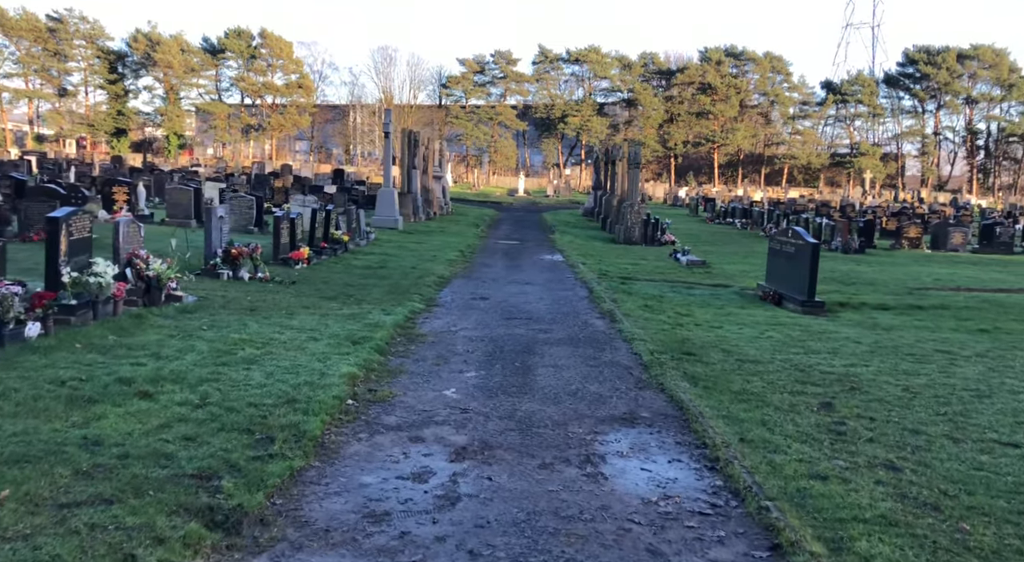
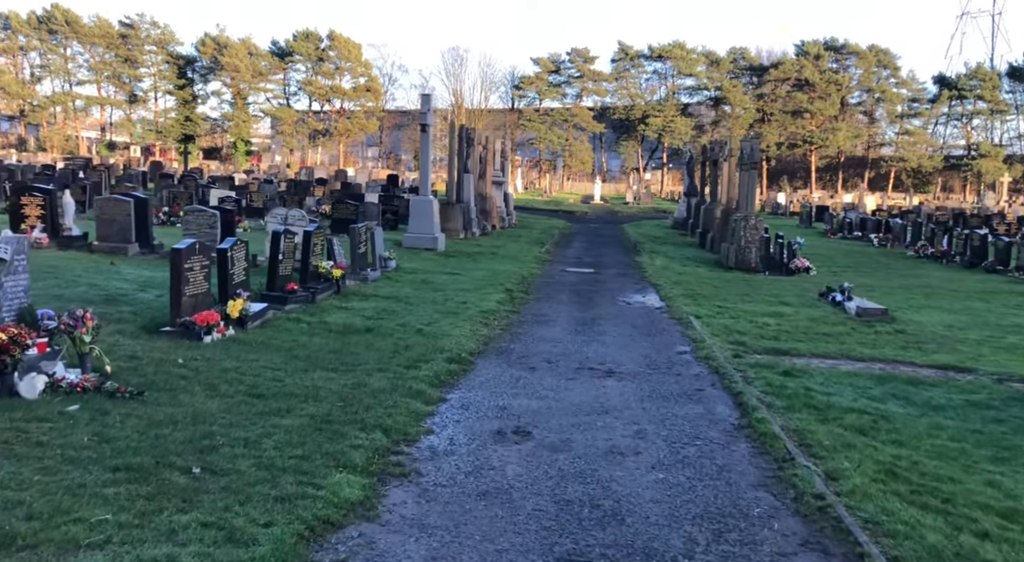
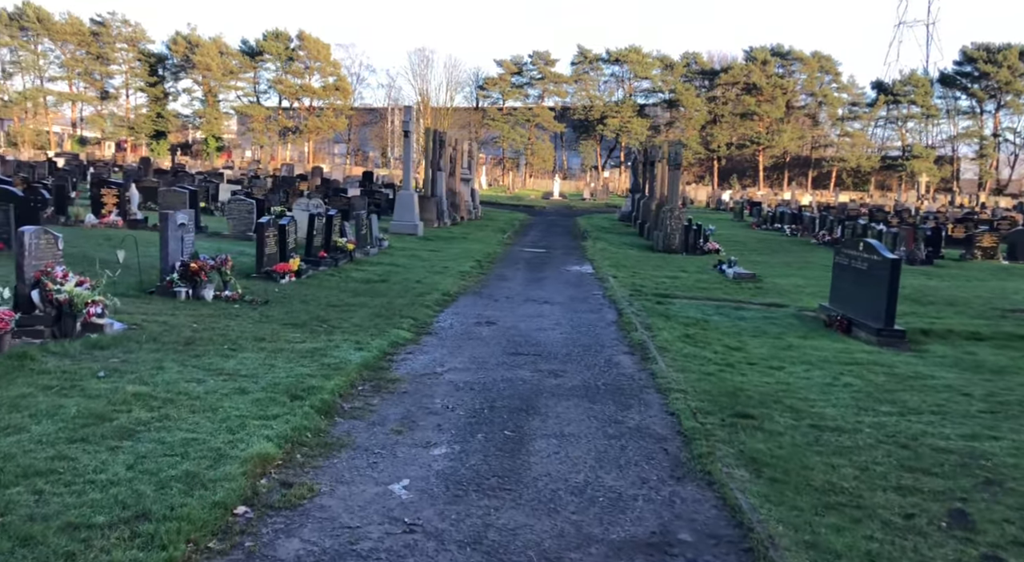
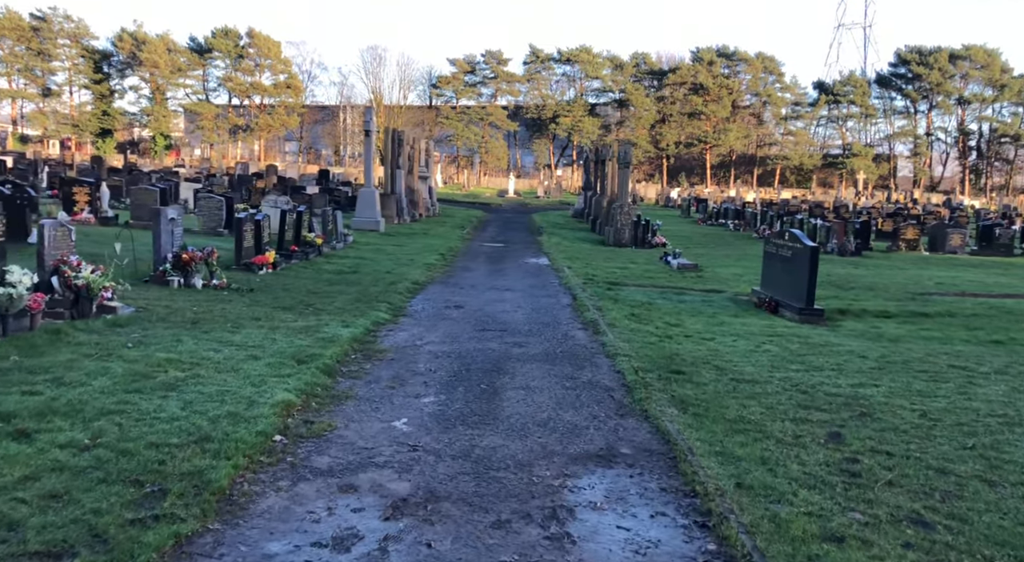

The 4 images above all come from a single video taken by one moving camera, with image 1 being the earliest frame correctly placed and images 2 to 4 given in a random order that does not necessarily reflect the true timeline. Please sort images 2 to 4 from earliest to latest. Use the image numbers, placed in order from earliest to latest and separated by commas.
4, 3, 2
